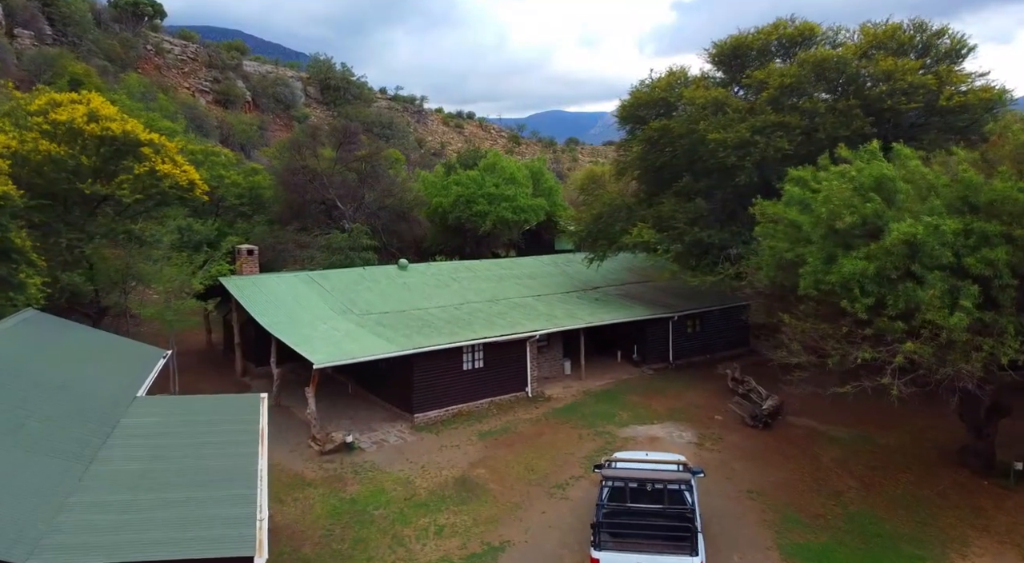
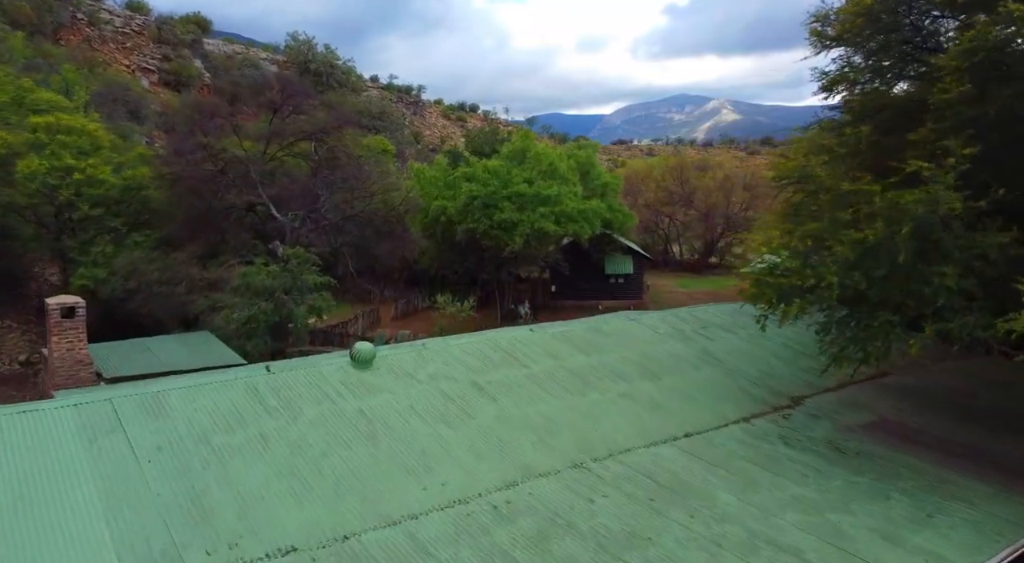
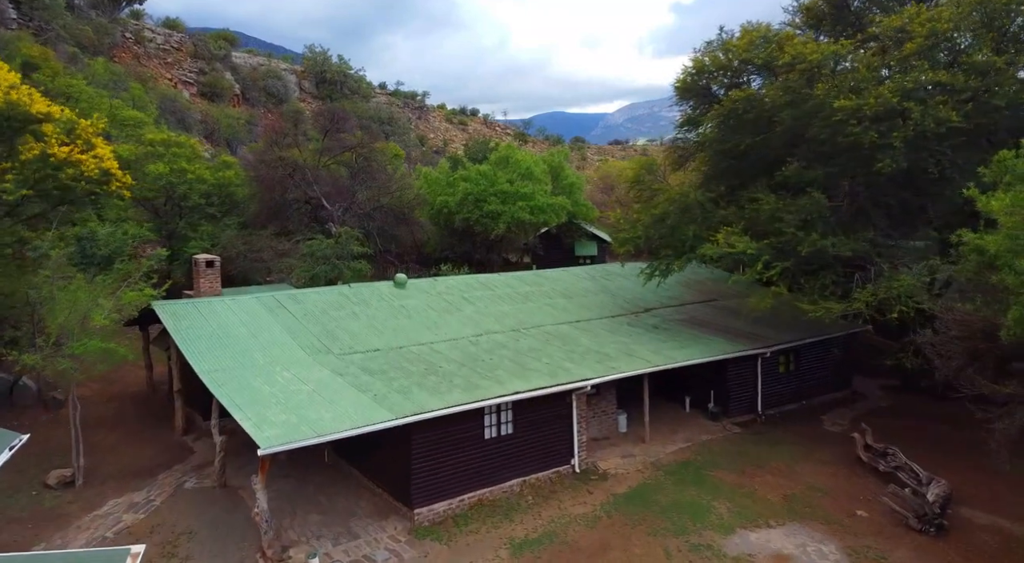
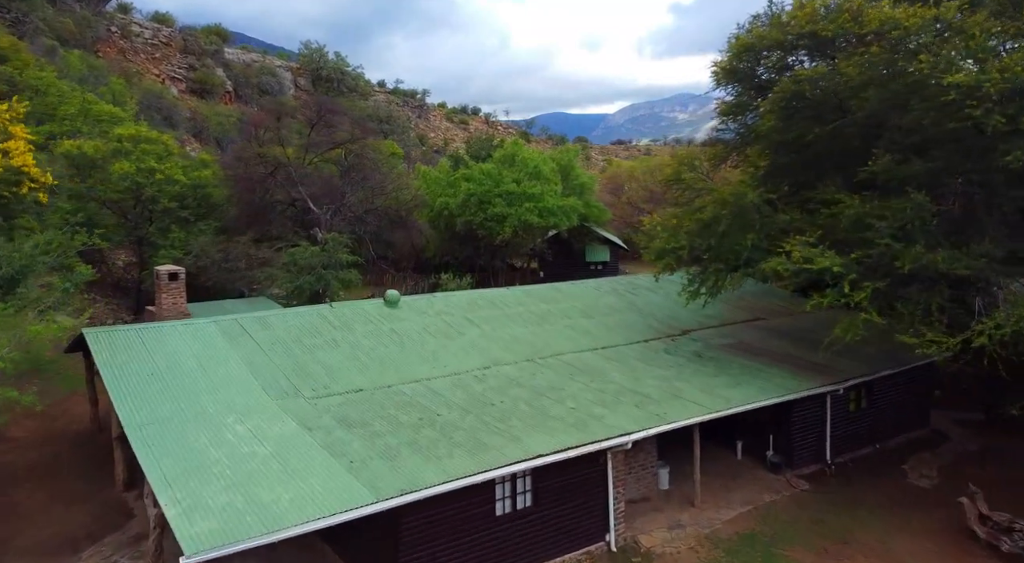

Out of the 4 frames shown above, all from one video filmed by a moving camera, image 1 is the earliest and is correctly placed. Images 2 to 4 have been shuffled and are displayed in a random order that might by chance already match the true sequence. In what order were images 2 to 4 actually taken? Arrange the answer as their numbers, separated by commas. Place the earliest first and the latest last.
3, 4, 2
